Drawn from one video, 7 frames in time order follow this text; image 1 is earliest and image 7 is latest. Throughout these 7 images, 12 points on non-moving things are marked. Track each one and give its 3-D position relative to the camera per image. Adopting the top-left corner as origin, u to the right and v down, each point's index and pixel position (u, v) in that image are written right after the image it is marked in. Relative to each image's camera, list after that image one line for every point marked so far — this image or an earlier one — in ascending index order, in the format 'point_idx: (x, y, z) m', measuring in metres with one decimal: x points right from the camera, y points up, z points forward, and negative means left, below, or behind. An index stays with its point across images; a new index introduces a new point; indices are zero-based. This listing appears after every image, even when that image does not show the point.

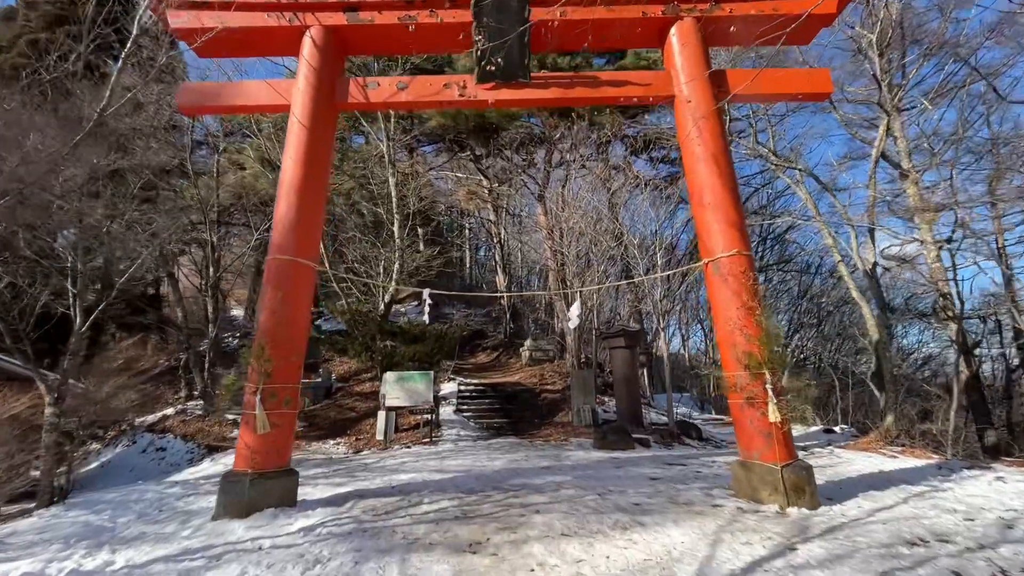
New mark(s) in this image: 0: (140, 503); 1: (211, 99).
0: (-4.7, -2.7, +6.0) m
1: (-4.0, +2.5, +6.2) m
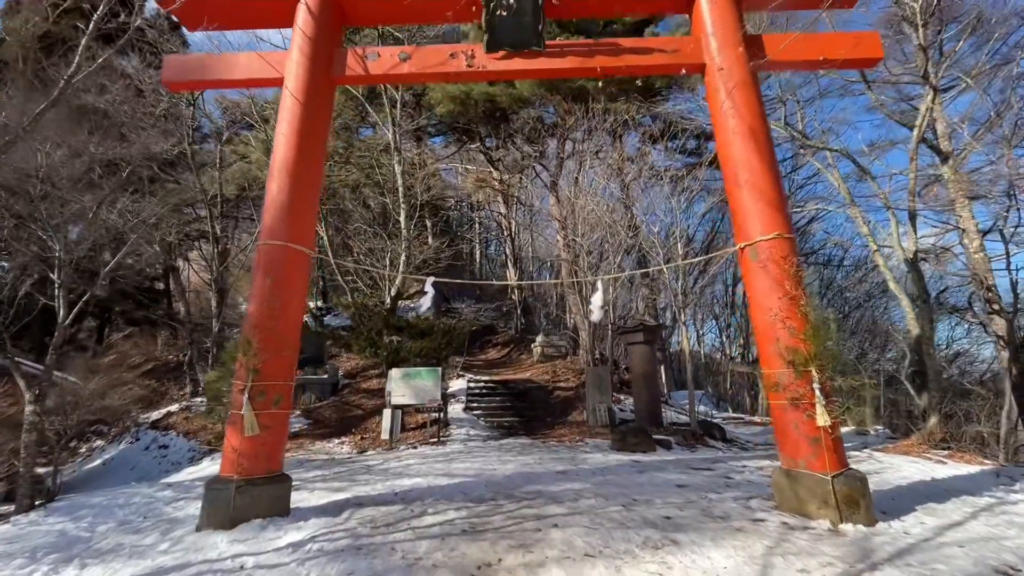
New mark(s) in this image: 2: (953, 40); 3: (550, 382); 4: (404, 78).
0: (-4.6, -2.6, +5.6) m
1: (-3.8, +2.6, +5.8) m
2: (+9.1, +5.1, +9.8) m
3: (+1.1, -2.7, +13.4) m
4: (-1.3, +2.6, +5.8) m
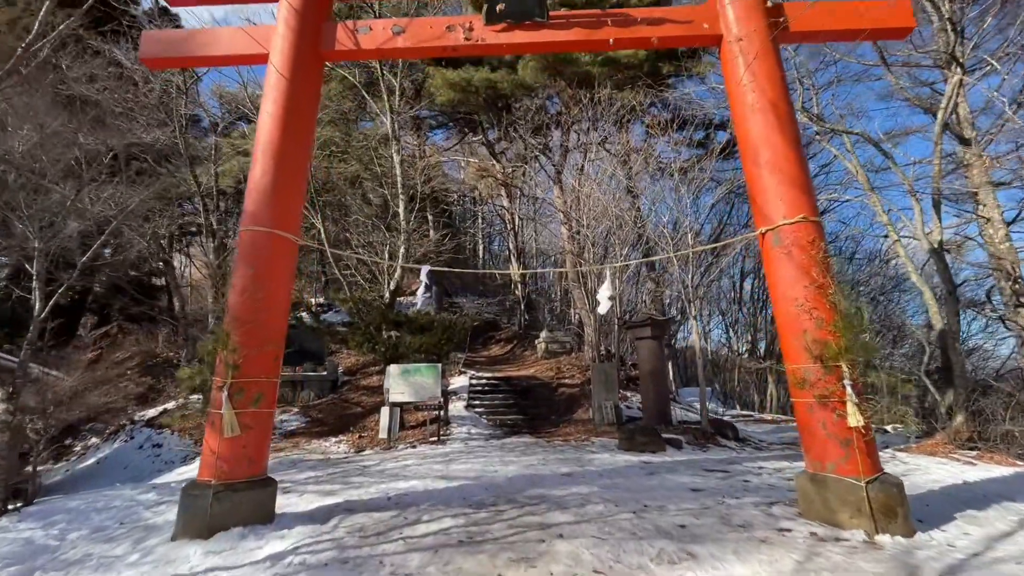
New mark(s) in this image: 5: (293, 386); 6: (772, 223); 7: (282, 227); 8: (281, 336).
0: (-4.5, -2.5, +5.2) m
1: (-3.8, +2.7, +5.4) m
2: (+9.1, +5.3, +9.3) m
3: (+1.2, -2.5, +13.0) m
4: (-1.3, +2.7, +5.4) m
5: (-6.3, -2.8, +13.7) m
6: (+2.5, +0.6, +4.6) m
7: (-2.3, +0.6, +4.8) m
8: (-2.3, -0.5, +4.7) m
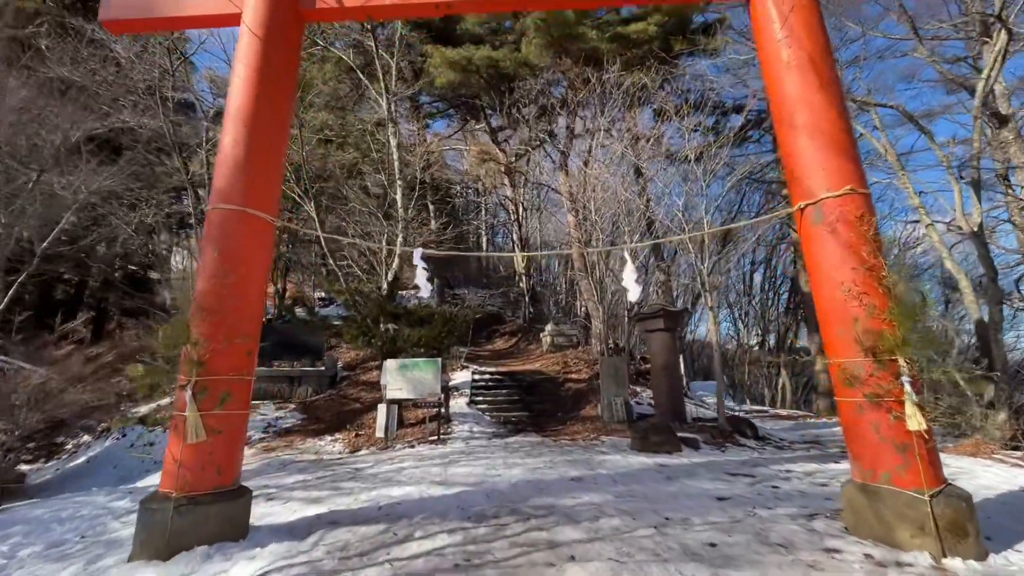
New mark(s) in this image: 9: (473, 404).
0: (-4.5, -2.4, +4.7) m
1: (-3.8, +2.9, +4.8) m
2: (+9.2, +5.5, +8.6) m
3: (+1.3, -2.2, +12.5) m
4: (-1.3, +2.8, +4.8) m
5: (-6.2, -2.6, +13.2) m
6: (+2.6, +0.8, +4.0) m
7: (-2.3, +0.7, +4.3) m
8: (-2.3, -0.4, +4.2) m
9: (-0.9, -2.6, +10.4) m
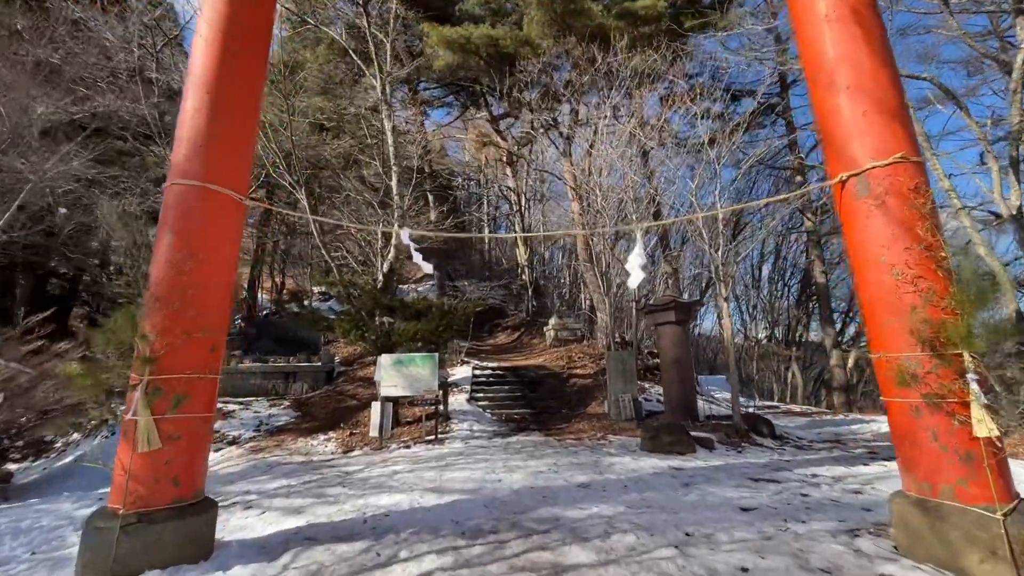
0: (-4.5, -2.3, +4.3) m
1: (-3.8, +3.0, +4.3) m
2: (+9.2, +5.7, +7.9) m
3: (+1.3, -2.0, +12.0) m
4: (-1.3, +2.9, +4.3) m
5: (-6.1, -2.4, +12.8) m
6: (+2.6, +0.9, +3.5) m
7: (-2.3, +0.8, +3.8) m
8: (-2.3, -0.2, +3.7) m
9: (-0.8, -2.4, +10.0) m
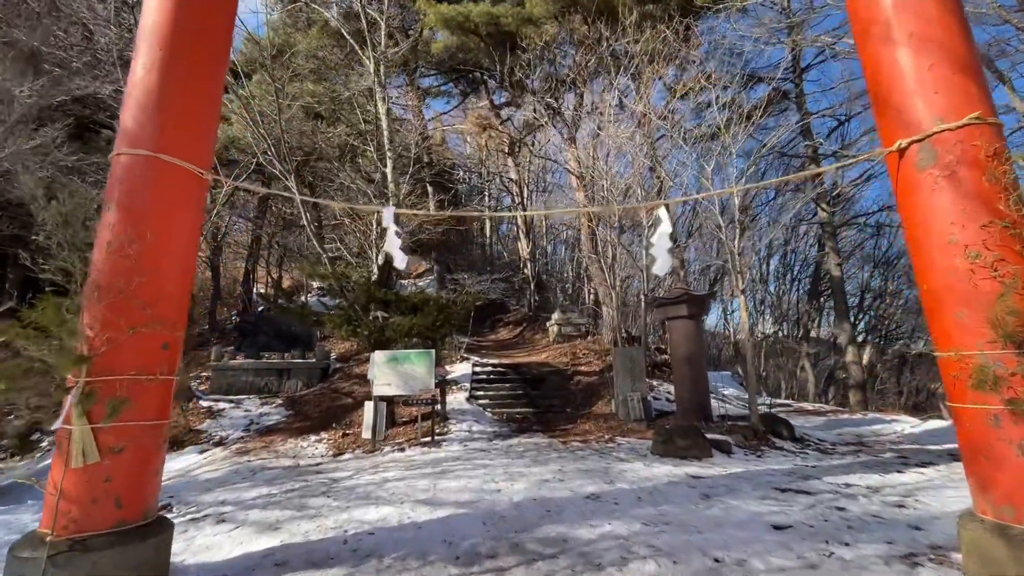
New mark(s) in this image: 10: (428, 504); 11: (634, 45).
0: (-4.5, -2.2, +3.8) m
1: (-3.8, +3.0, +3.8) m
2: (+9.2, +5.8, +7.3) m
3: (+1.4, -1.9, +11.5) m
4: (-1.3, +3.0, +3.7) m
5: (-6.1, -2.2, +12.3) m
6: (+2.6, +1.0, +3.0) m
7: (-2.3, +0.9, +3.3) m
8: (-2.3, -0.2, +3.2) m
9: (-0.8, -2.2, +9.5) m
10: (-0.8, -2.0, +4.4) m
11: (+3.2, +6.2, +12.2) m
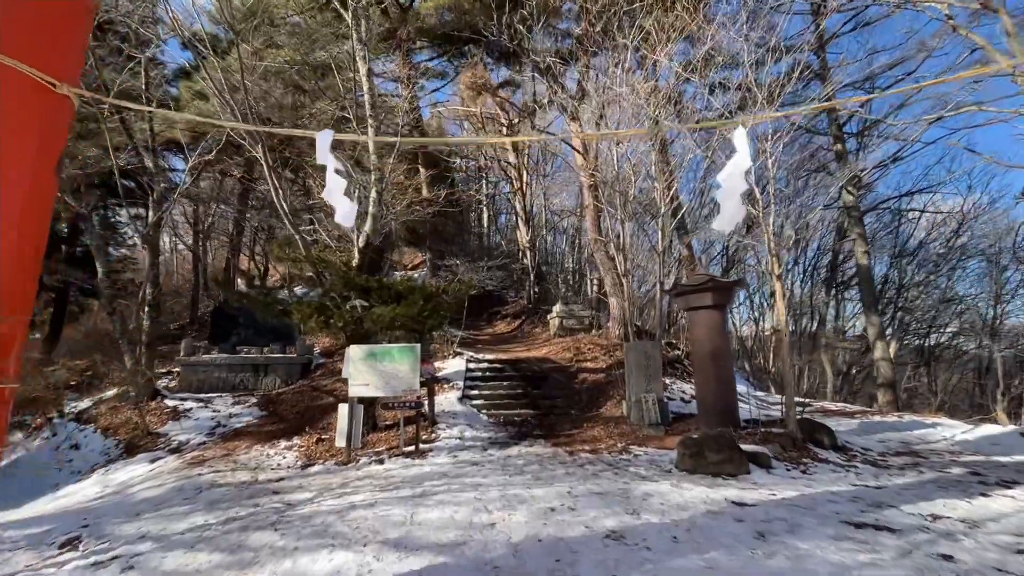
0: (-4.5, -2.0, +2.8) m
1: (-3.8, +3.2, +2.7) m
2: (+9.2, +6.0, +6.2) m
3: (+1.3, -1.6, +10.4) m
4: (-1.3, +3.2, +2.6) m
5: (-6.1, -1.9, +11.2) m
6: (+2.6, +1.1, +1.9) m
7: (-2.3, +1.1, +2.2) m
8: (-2.3, 0.0, +2.1) m
9: (-0.8, -2.0, +8.4) m
10: (-0.8, -1.9, +3.4) m
11: (+3.1, +6.5, +11.1) m
